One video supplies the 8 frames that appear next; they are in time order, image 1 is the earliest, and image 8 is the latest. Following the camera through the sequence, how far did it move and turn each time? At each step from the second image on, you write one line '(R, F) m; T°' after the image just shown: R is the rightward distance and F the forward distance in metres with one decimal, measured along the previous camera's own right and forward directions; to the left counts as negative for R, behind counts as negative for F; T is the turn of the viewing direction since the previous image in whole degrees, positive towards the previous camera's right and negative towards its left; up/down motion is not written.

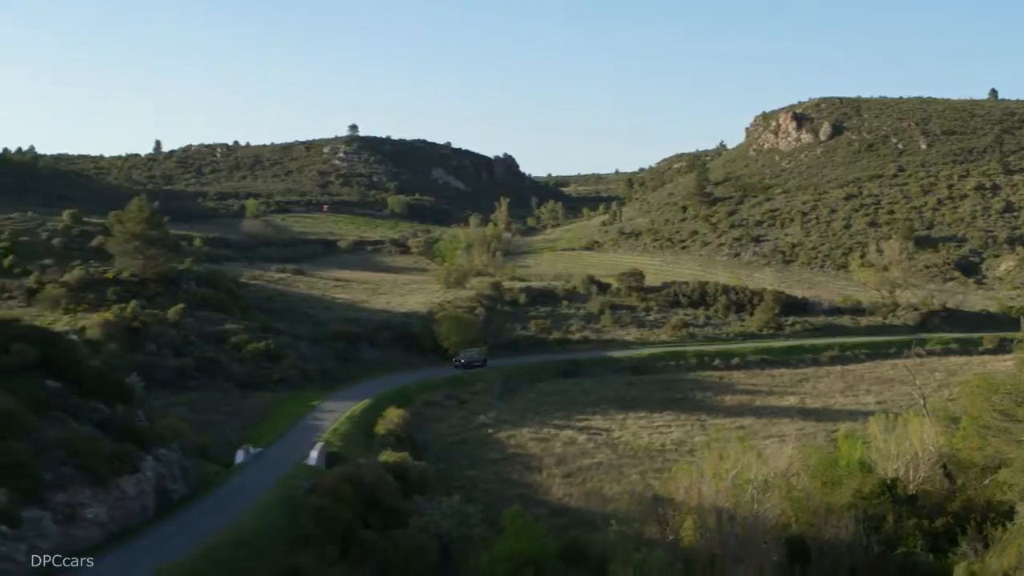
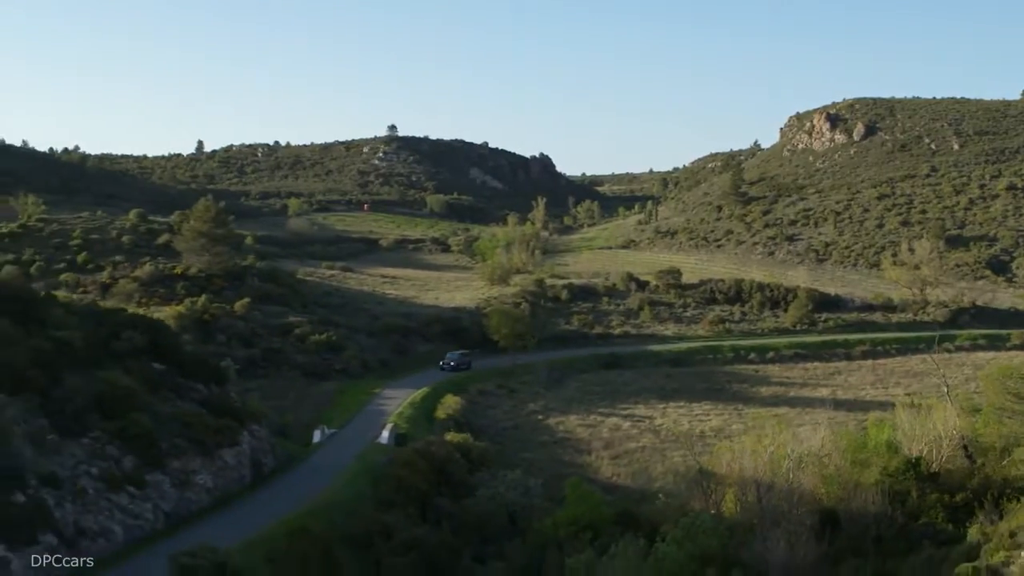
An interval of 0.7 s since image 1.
(-0.4, -2.4) m; -1°
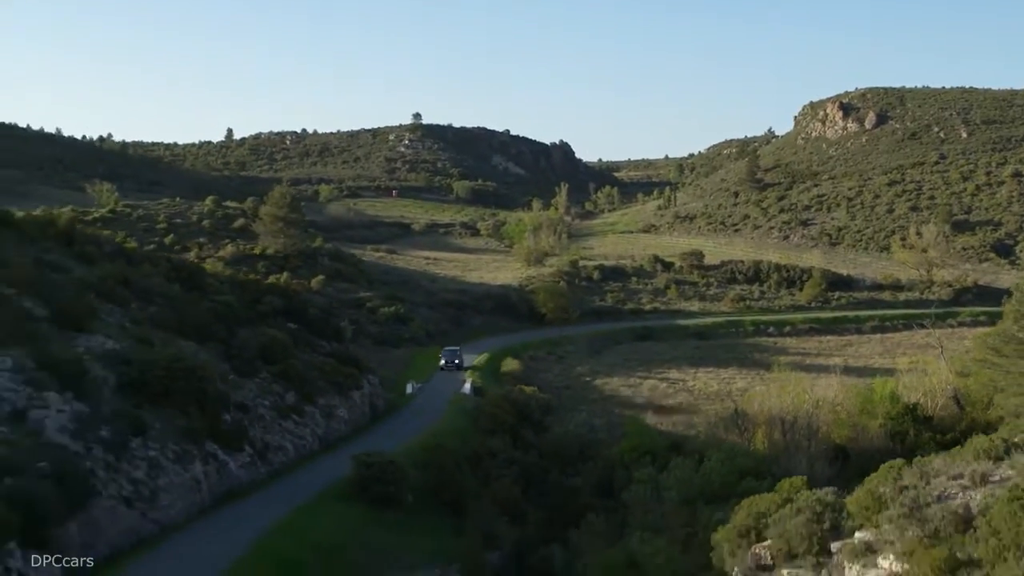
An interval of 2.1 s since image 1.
(-1.1, -5.3) m; 0°
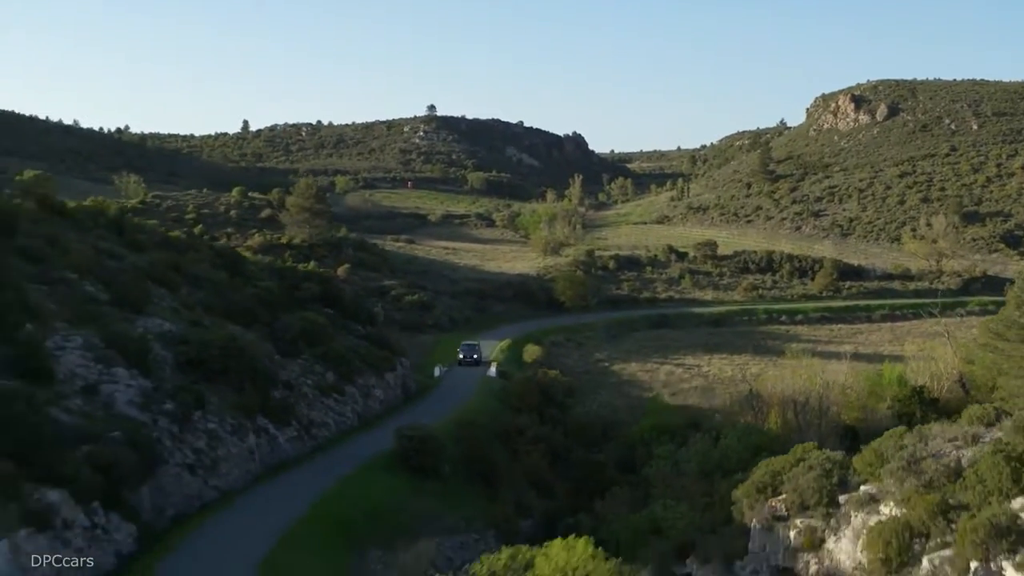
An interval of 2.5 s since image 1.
(-0.3, -1.5) m; 0°
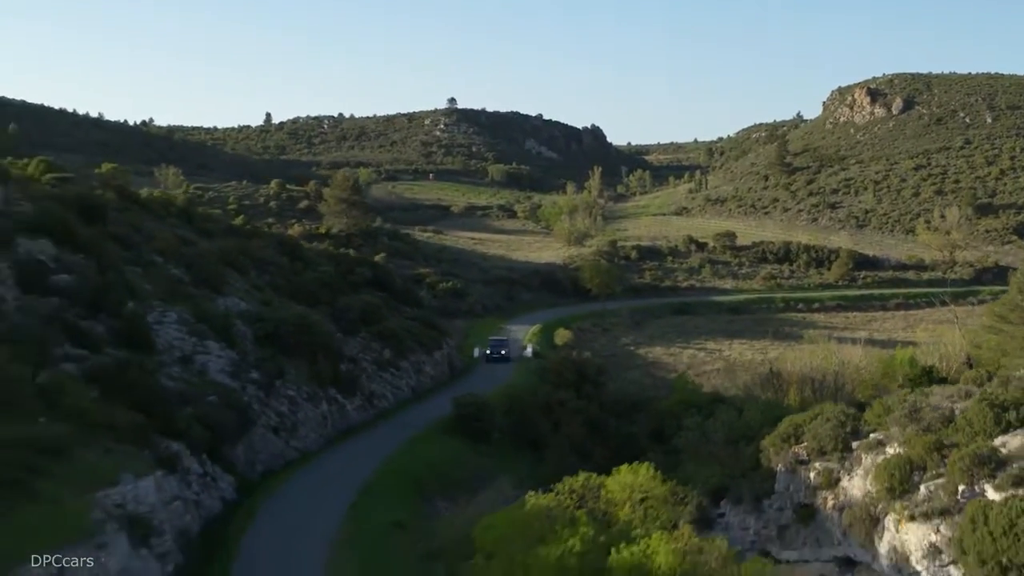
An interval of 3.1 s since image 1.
(-0.5, -2.4) m; -1°
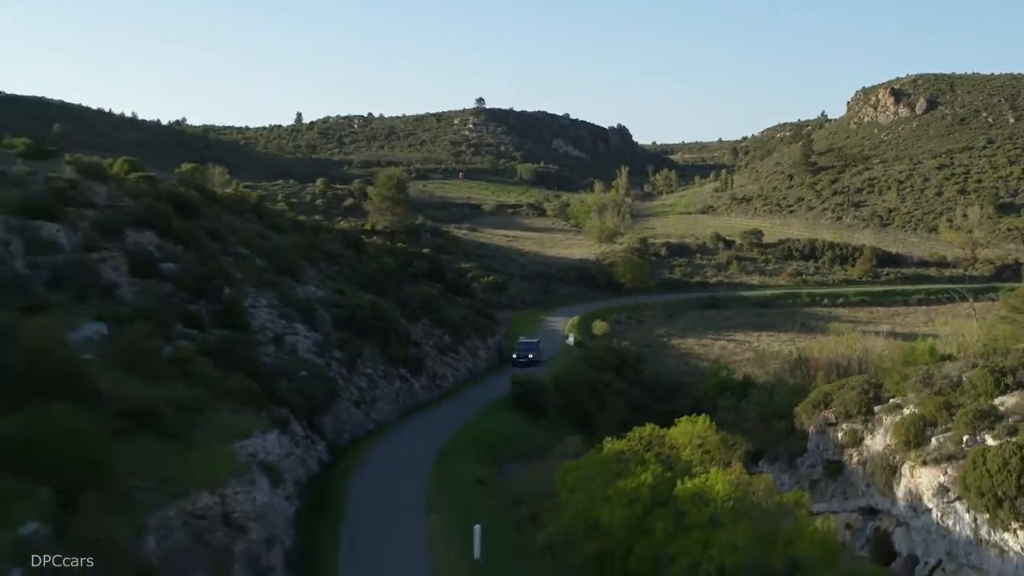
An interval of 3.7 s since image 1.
(-0.5, -2.5) m; -1°
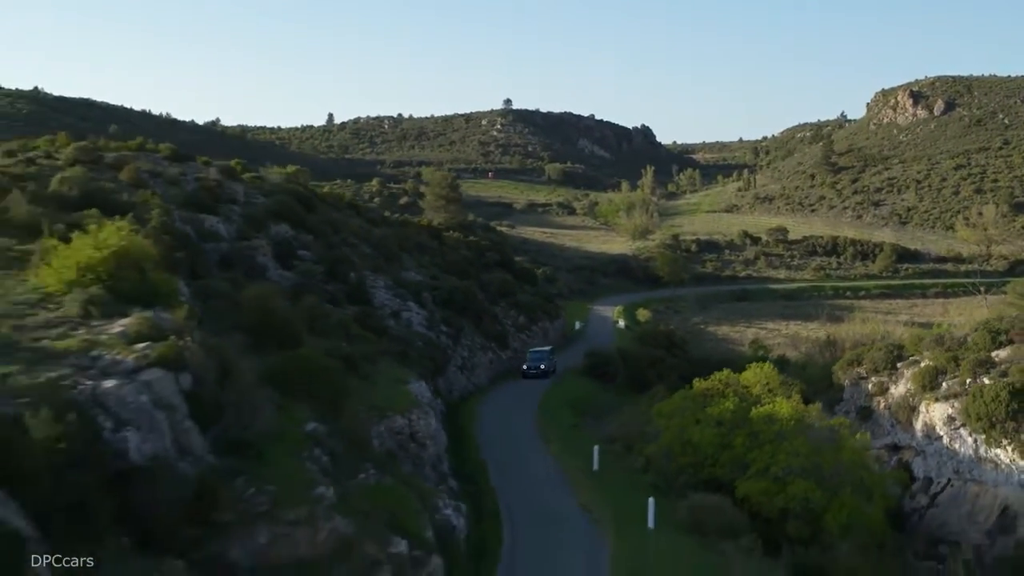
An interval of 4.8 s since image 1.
(-1.2, -4.7) m; -1°
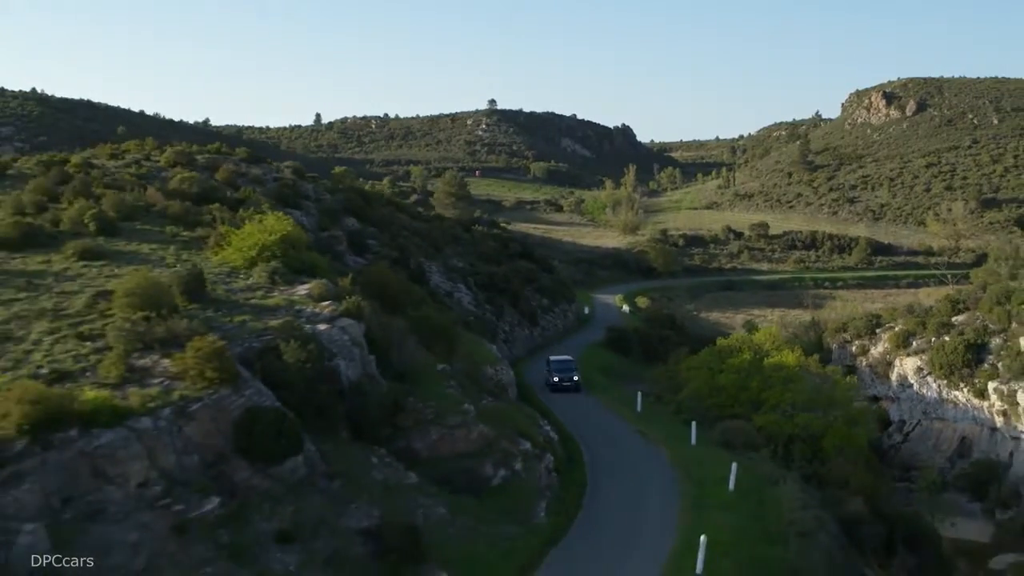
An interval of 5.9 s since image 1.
(-1.4, -5.1) m; +1°
